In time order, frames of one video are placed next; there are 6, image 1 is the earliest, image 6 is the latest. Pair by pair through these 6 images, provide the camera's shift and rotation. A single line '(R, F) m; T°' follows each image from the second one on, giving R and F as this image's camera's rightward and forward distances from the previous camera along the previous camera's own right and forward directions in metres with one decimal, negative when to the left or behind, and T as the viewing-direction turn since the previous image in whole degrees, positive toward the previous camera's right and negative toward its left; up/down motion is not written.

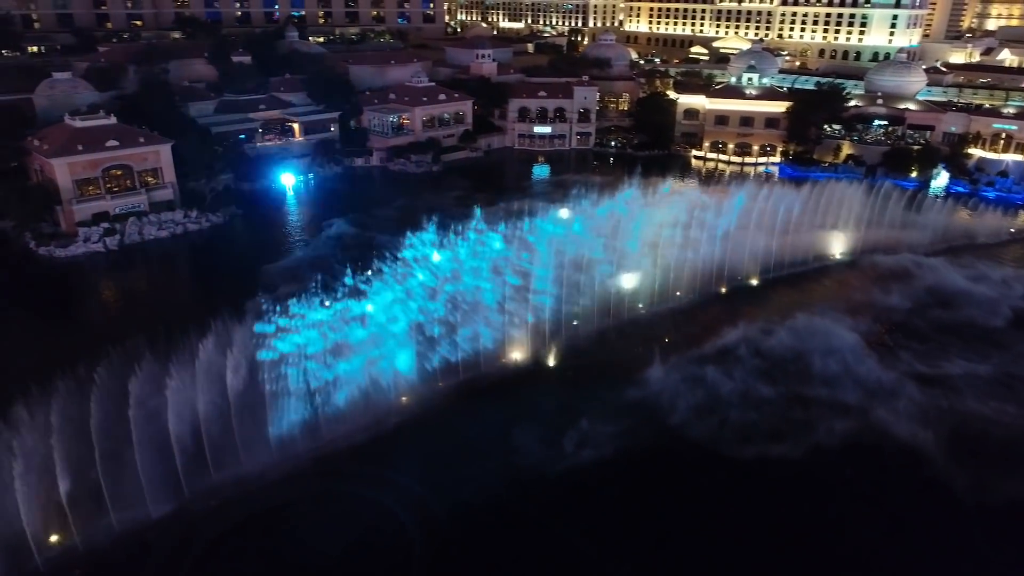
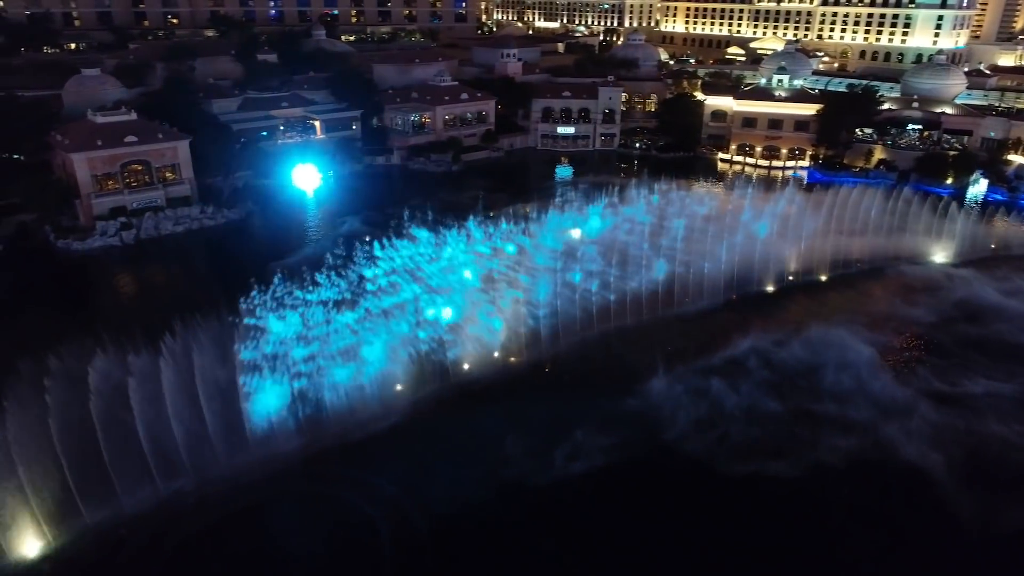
(+1.0, +0.4) m; -3°
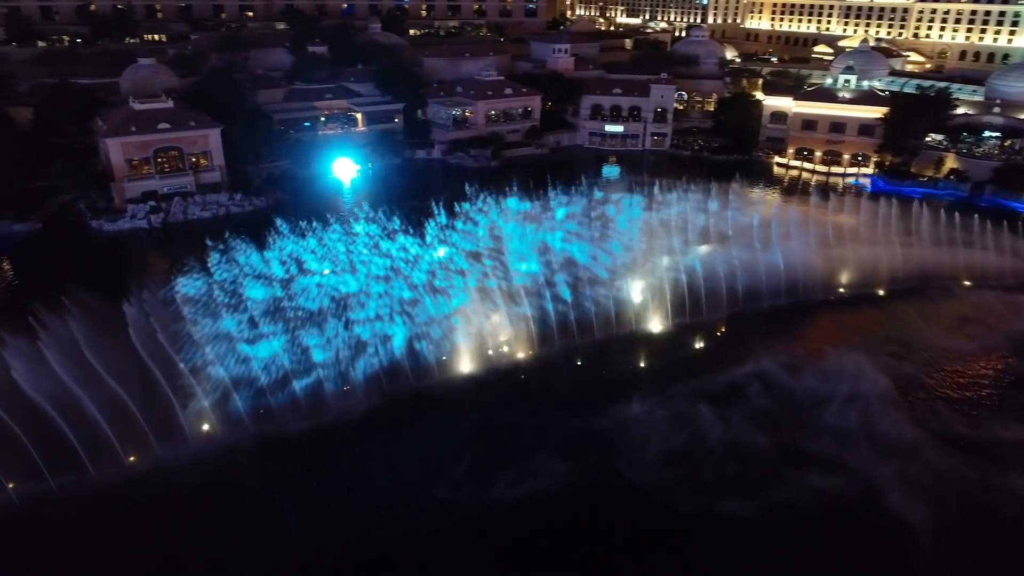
(+2.8, +1.1) m; -7°
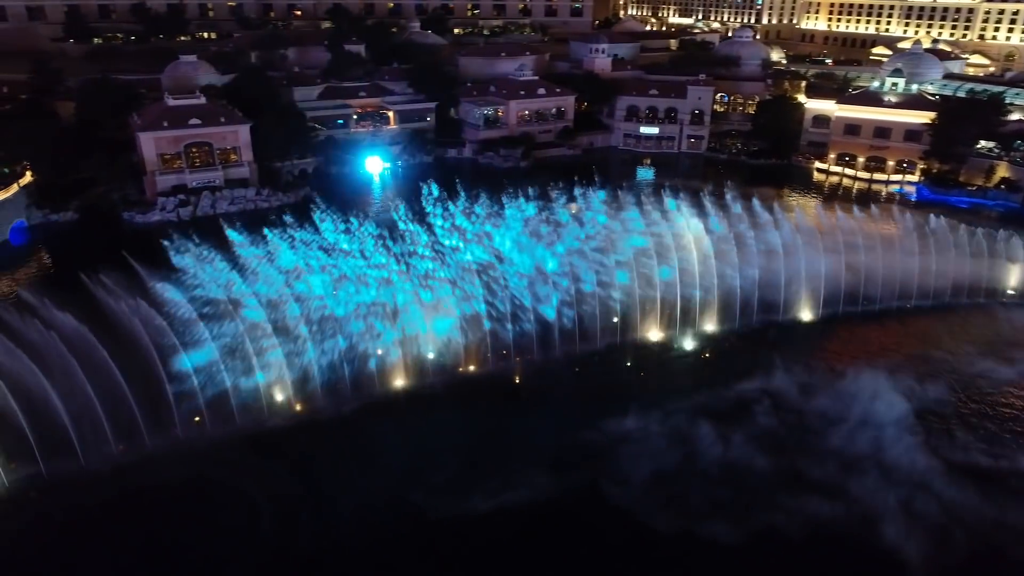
(+1.3, +0.4) m; -4°
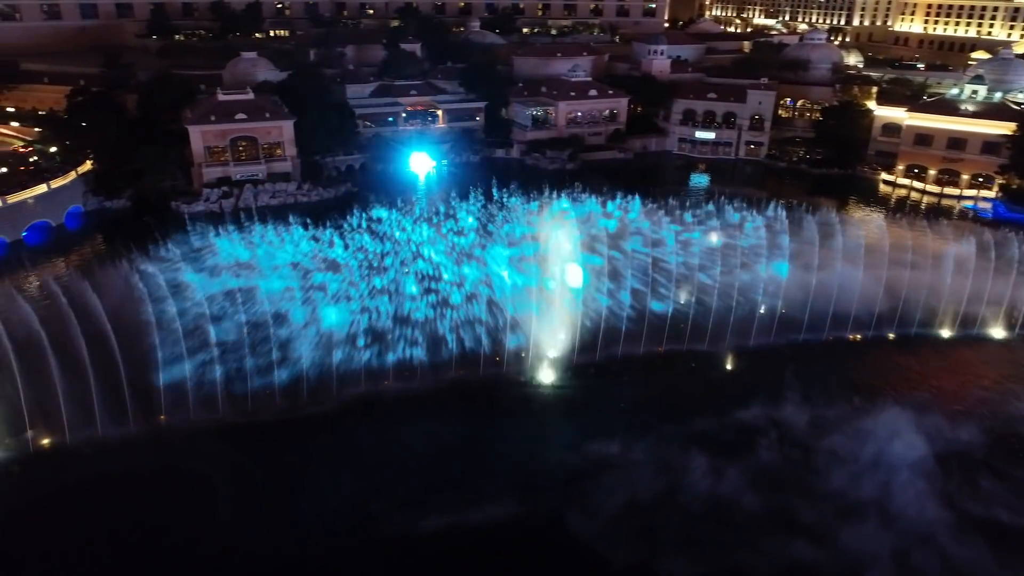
(+2.1, +0.6) m; -6°
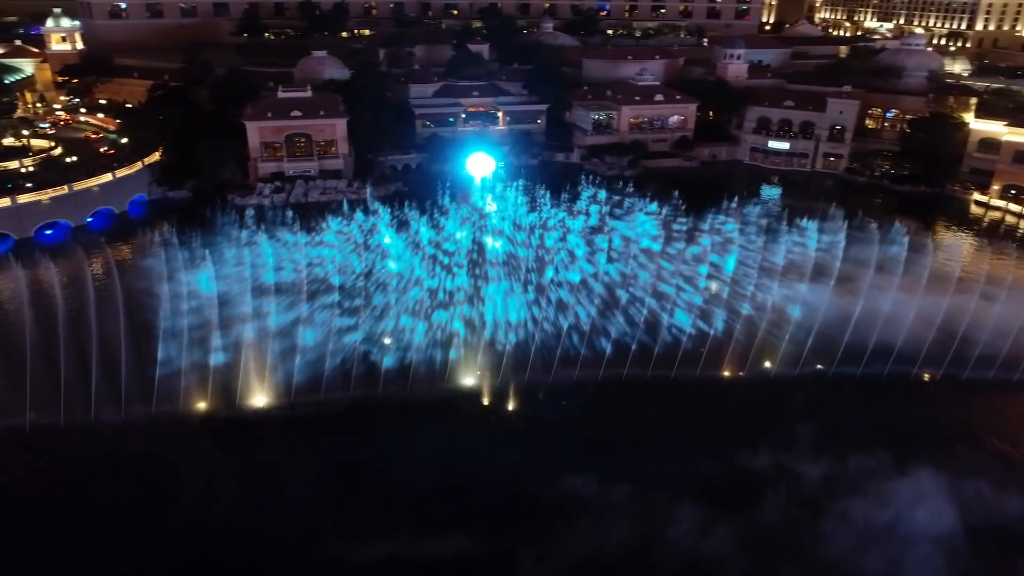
(+2.3, +0.9) m; -8°
